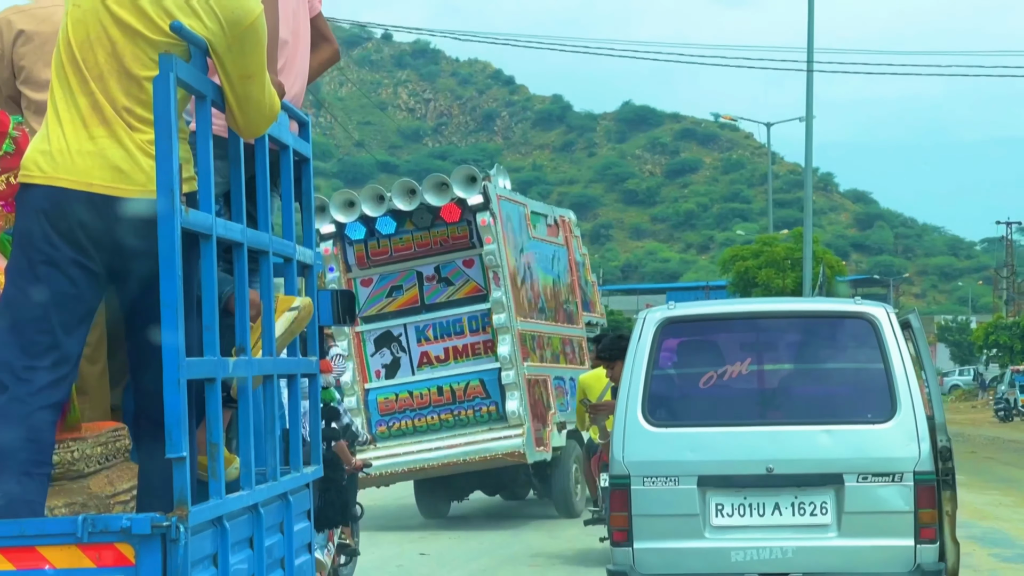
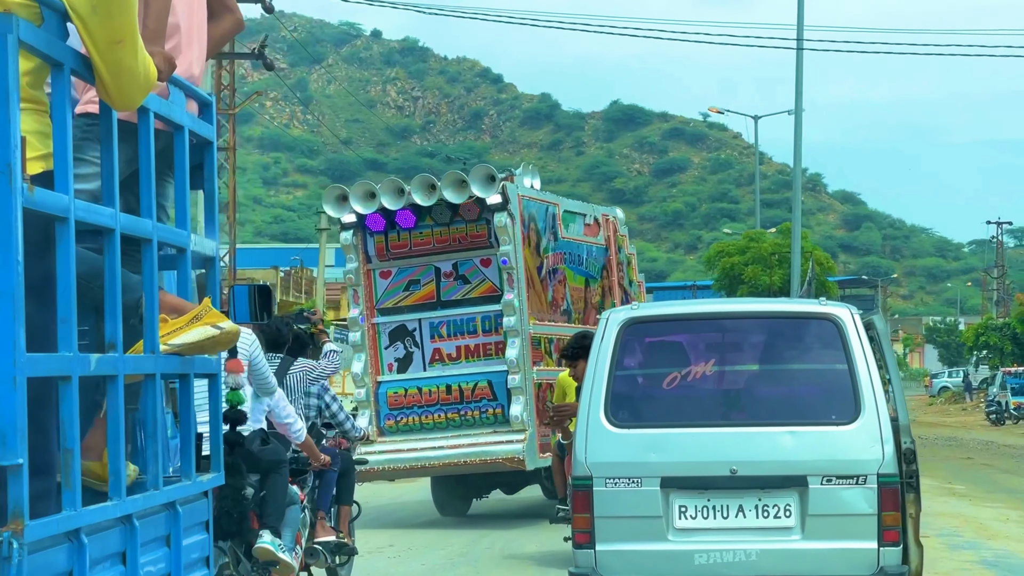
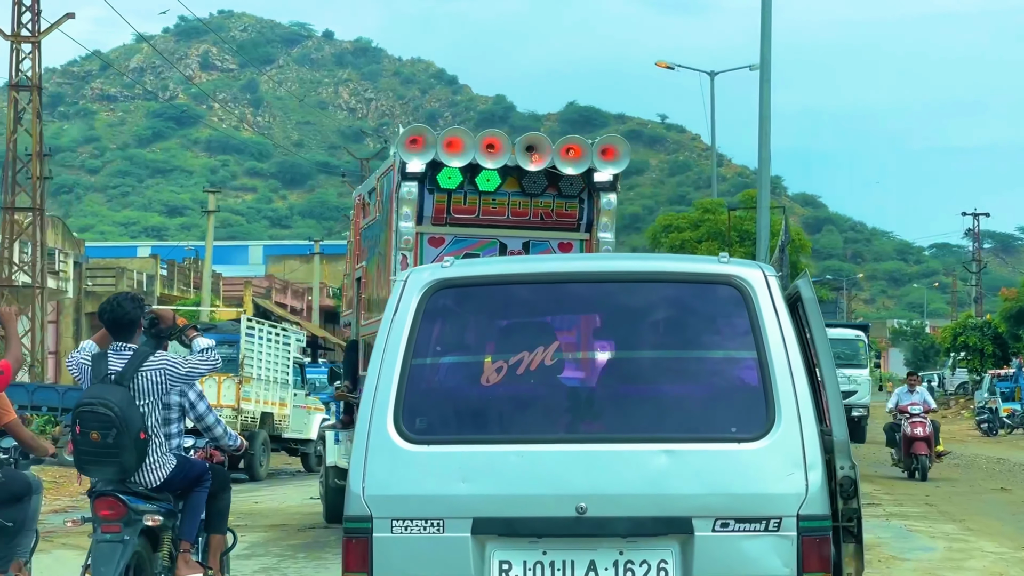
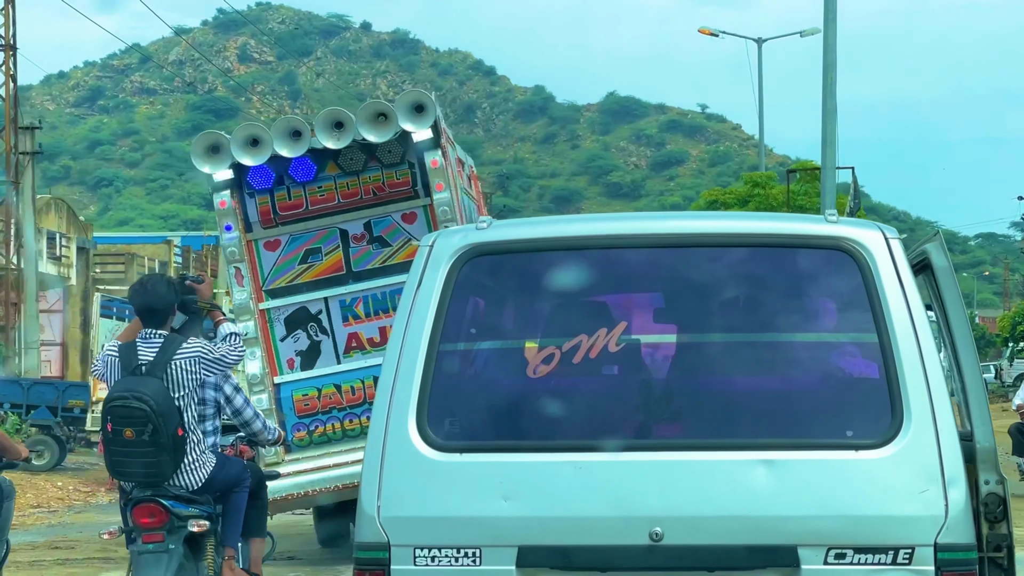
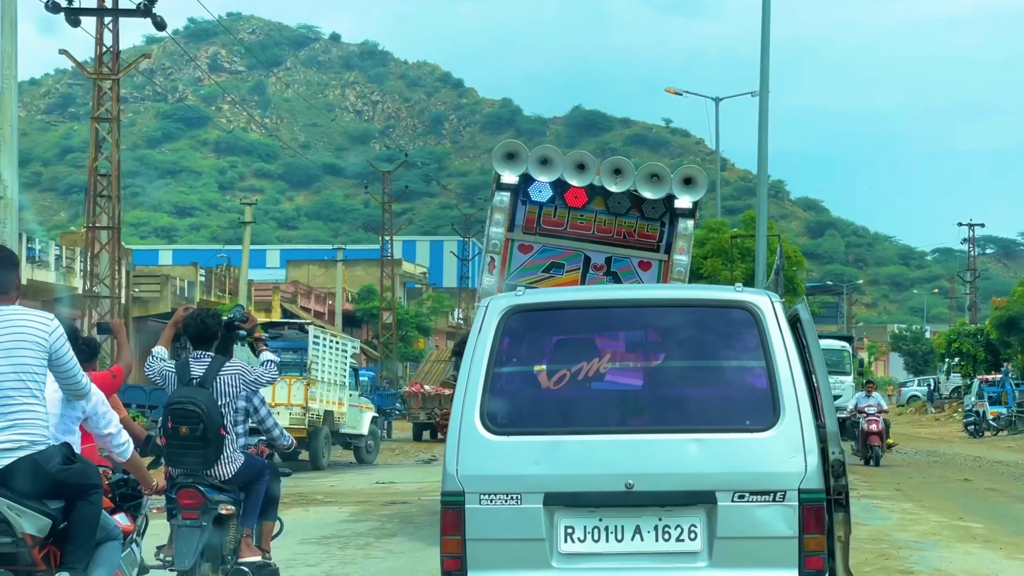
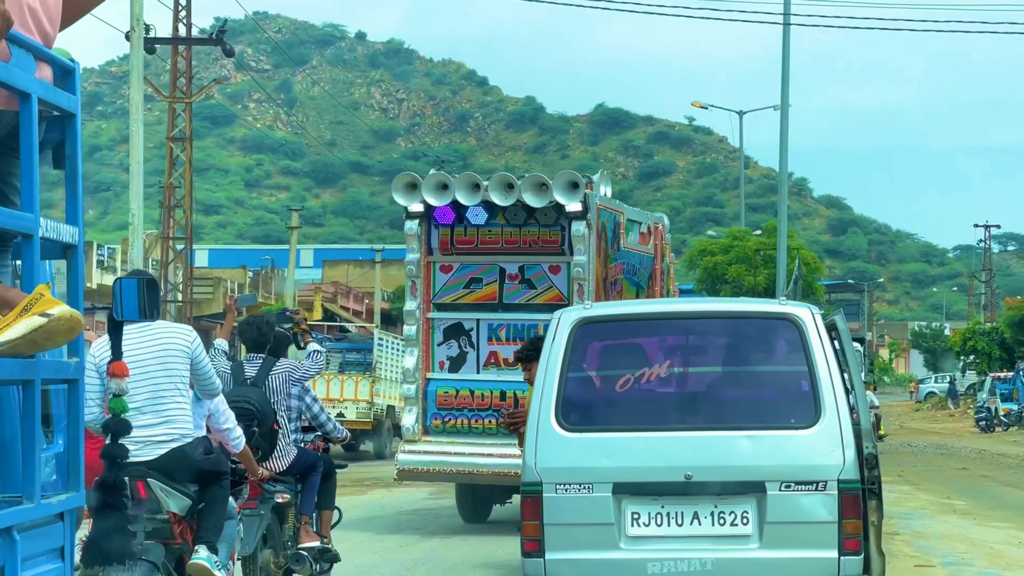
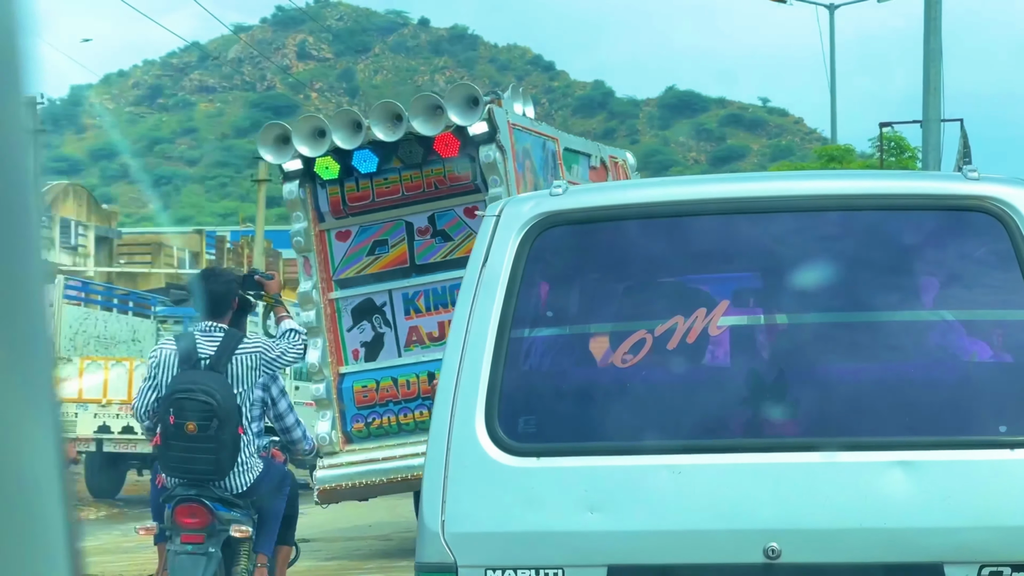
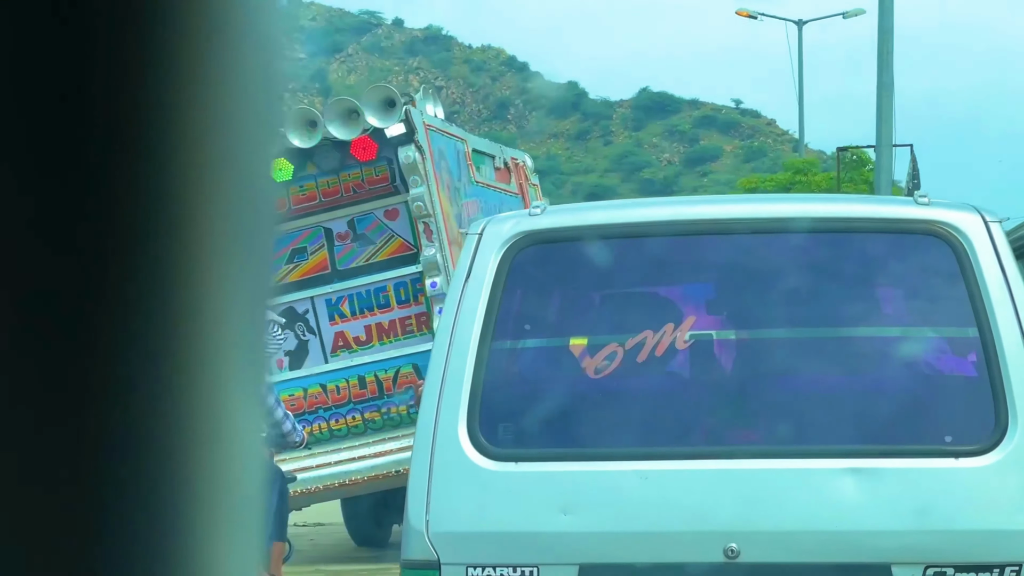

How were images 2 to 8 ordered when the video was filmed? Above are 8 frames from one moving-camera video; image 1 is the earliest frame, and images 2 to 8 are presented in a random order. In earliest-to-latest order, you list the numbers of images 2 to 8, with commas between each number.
2, 6, 5, 3, 4, 8, 7
